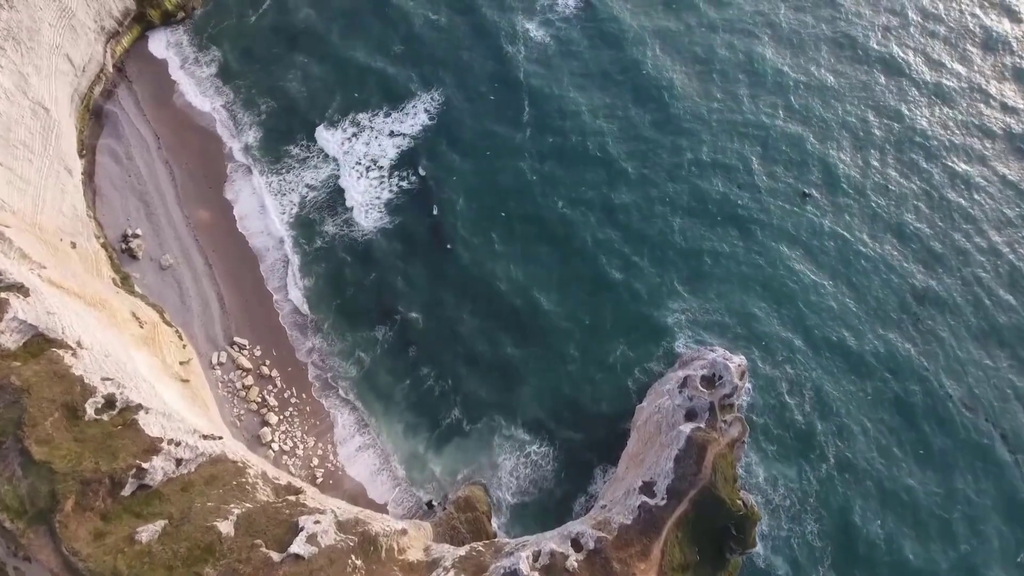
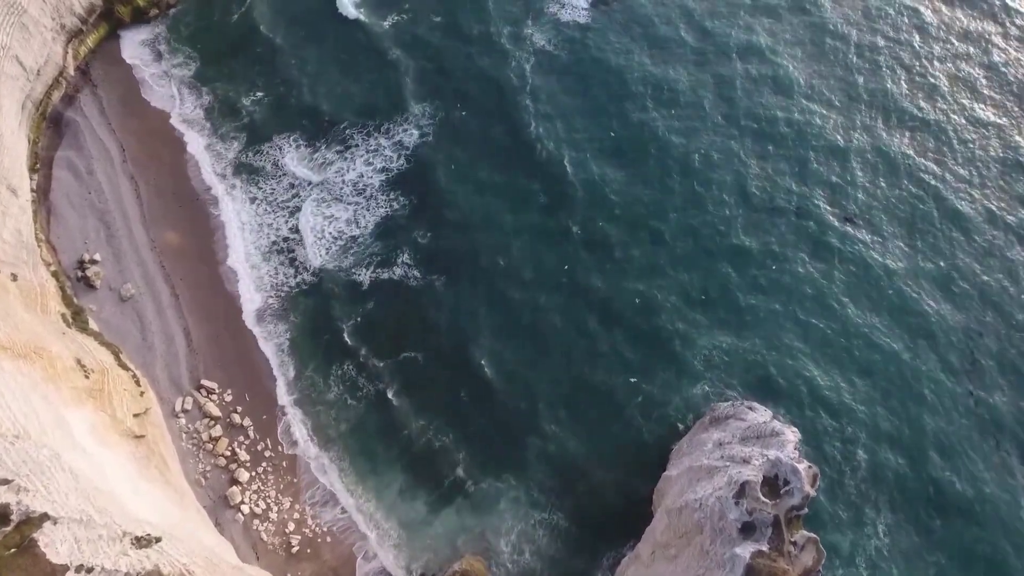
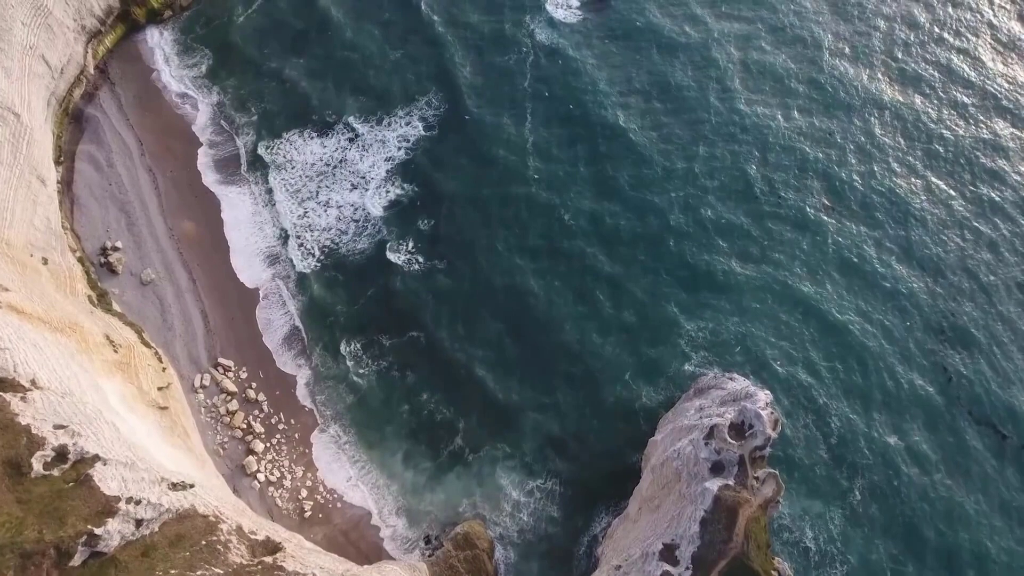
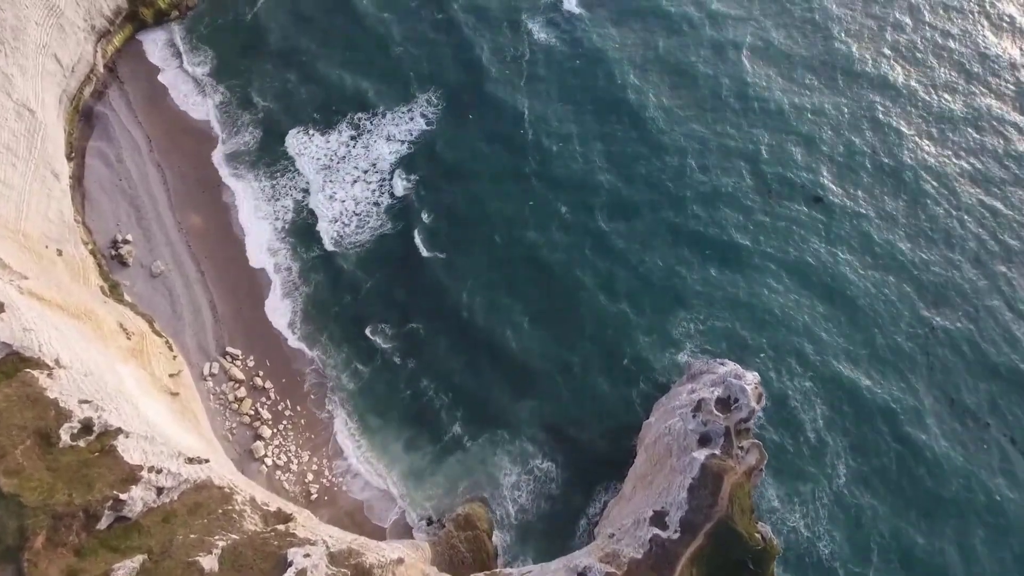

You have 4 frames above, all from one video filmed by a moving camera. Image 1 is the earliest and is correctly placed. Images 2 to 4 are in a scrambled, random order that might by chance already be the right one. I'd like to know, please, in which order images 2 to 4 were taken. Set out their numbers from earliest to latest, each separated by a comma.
4, 3, 2
